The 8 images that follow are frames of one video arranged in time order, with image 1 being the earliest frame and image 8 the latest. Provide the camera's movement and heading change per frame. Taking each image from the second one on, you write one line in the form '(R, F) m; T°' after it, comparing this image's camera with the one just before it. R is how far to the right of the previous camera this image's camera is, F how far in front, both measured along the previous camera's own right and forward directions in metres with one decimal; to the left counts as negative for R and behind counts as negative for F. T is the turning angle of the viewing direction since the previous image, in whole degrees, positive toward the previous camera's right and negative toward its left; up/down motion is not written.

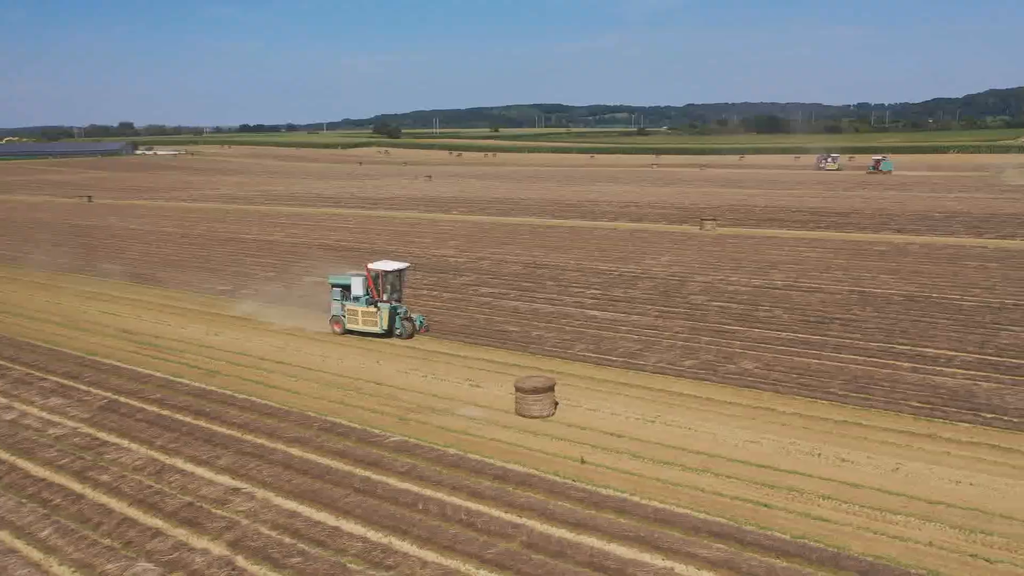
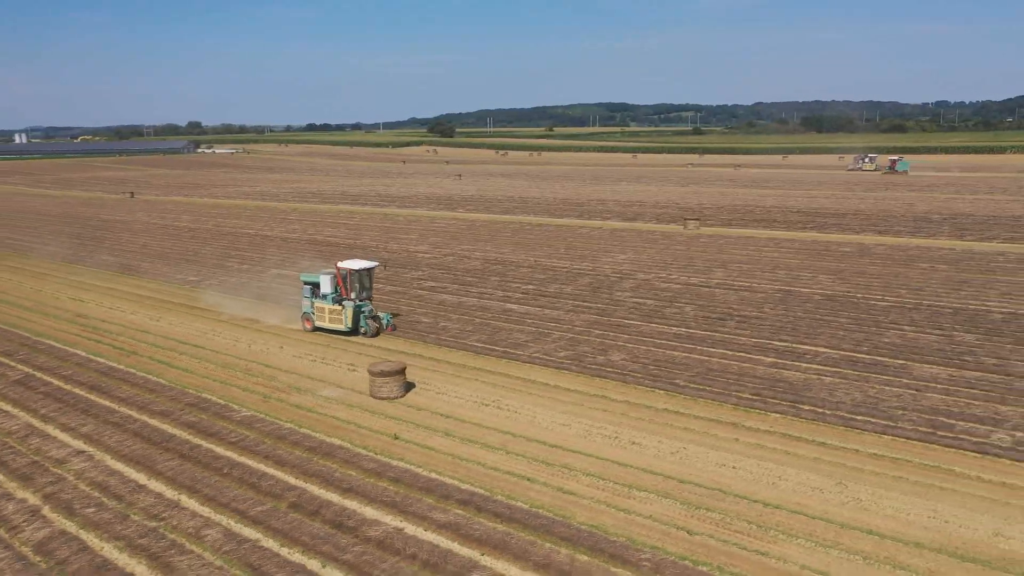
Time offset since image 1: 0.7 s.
(+3.4, -0.8) m; -5°
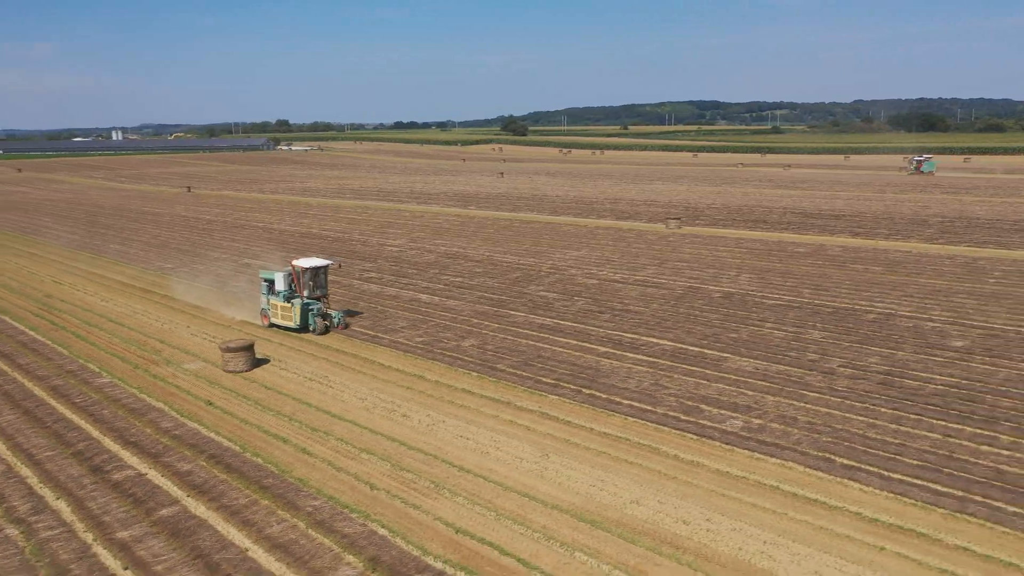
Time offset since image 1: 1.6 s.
(+4.5, -1.0) m; -6°
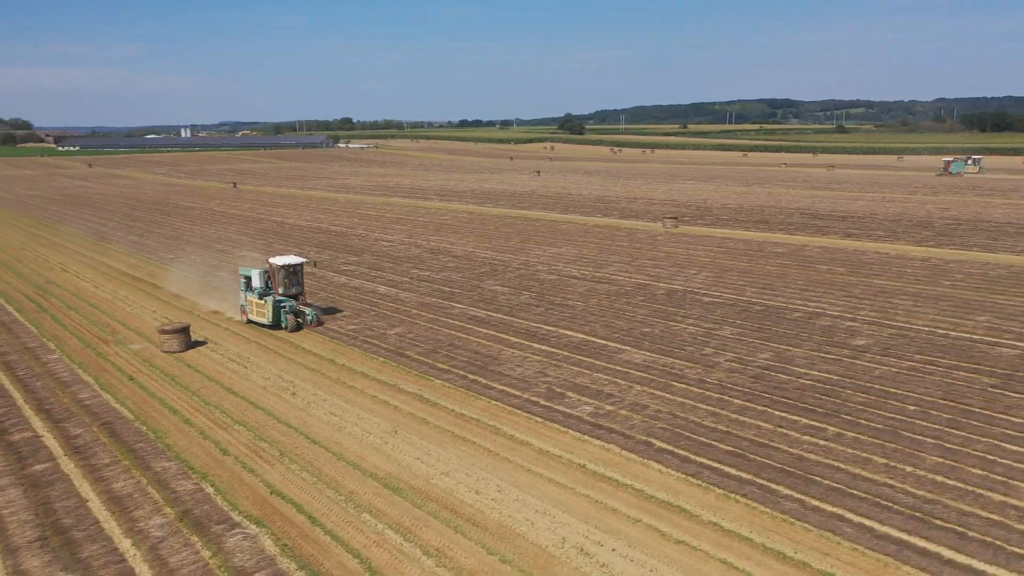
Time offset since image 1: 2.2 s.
(+3.0, -0.8) m; -5°
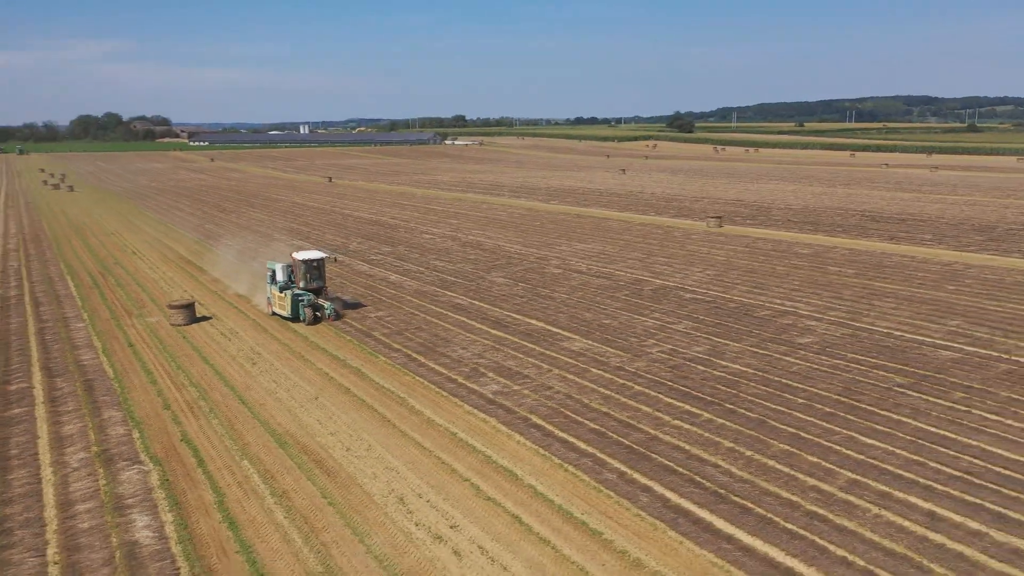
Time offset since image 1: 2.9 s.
(+3.2, -0.9) m; -8°
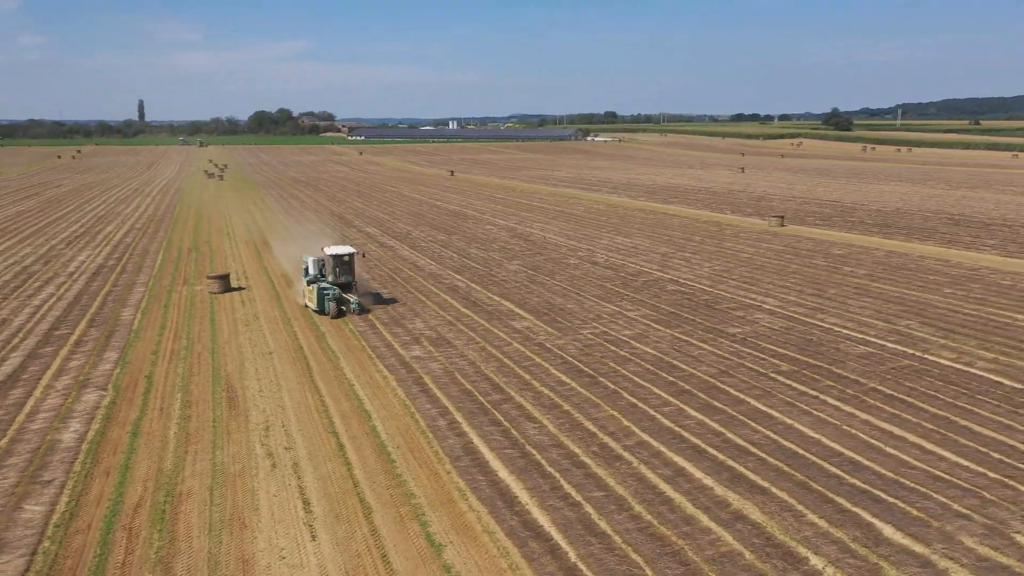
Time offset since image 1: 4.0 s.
(+4.3, -1.5) m; -11°
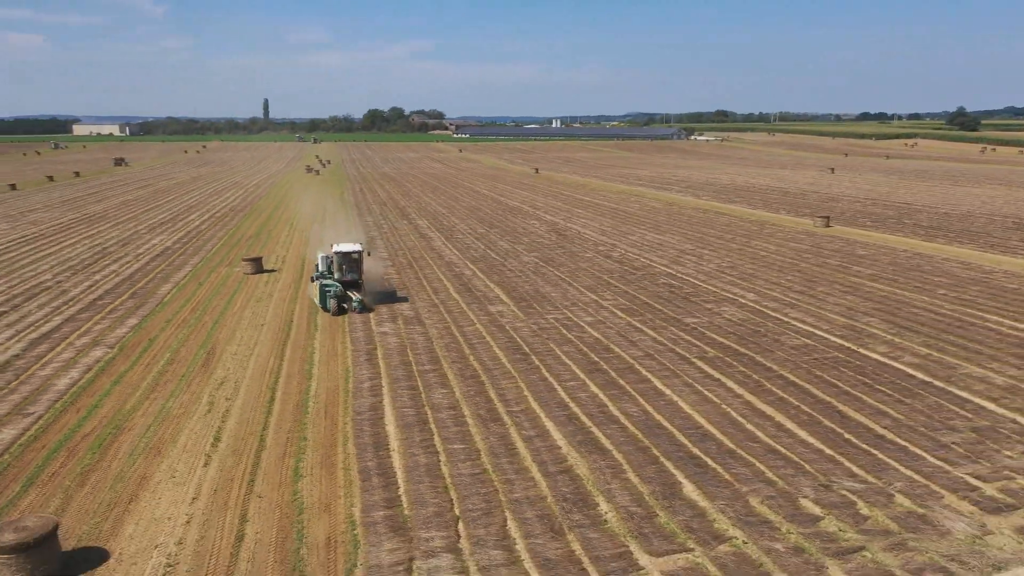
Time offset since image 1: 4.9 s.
(+3.1, -1.2) m; -8°
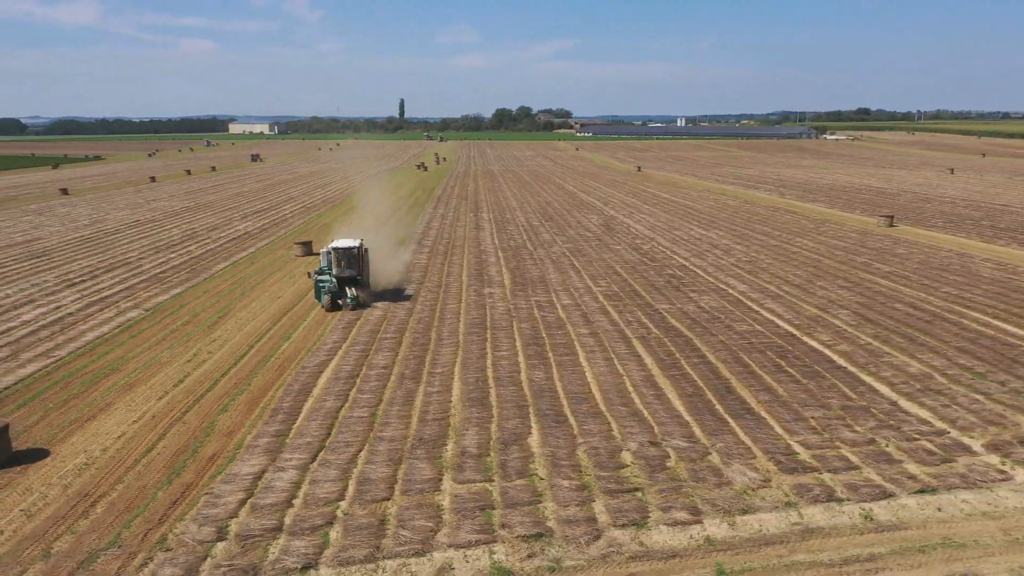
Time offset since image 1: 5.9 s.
(+3.5, -1.2) m; -9°
